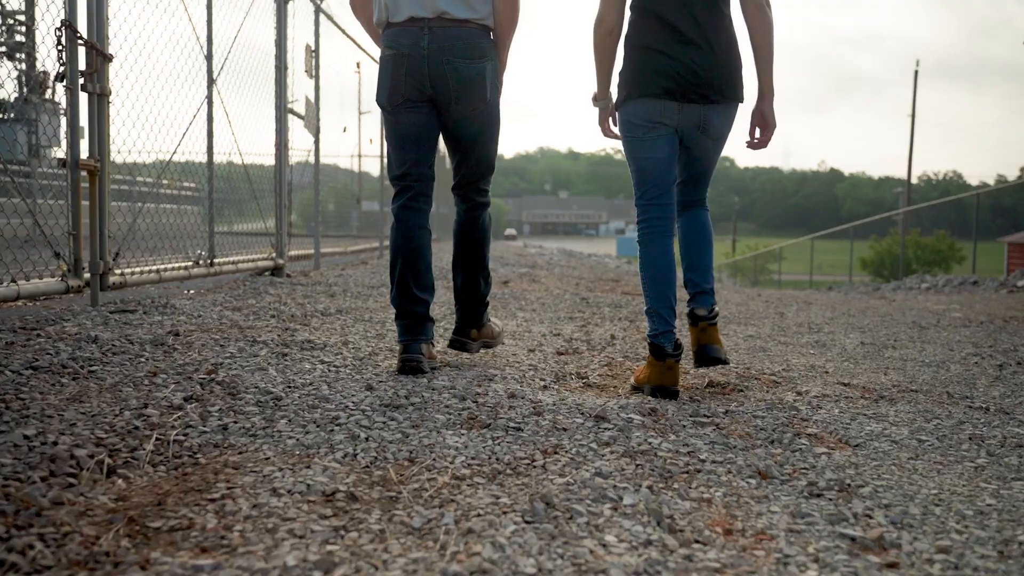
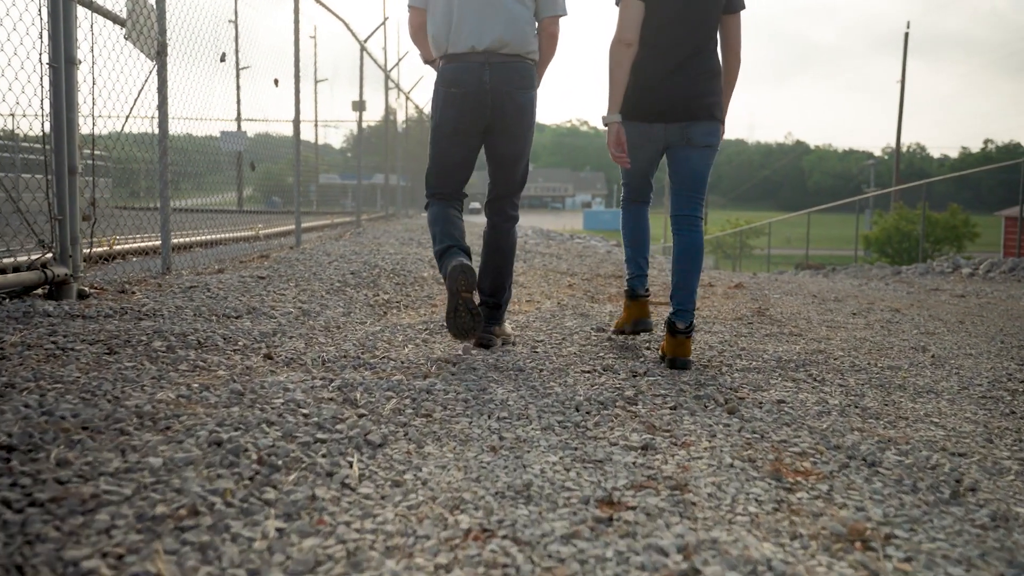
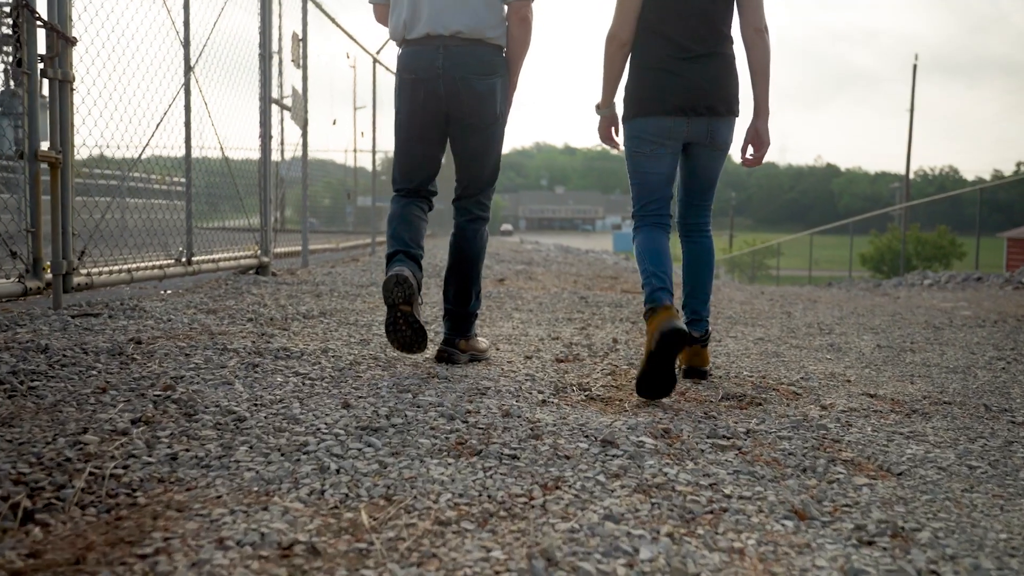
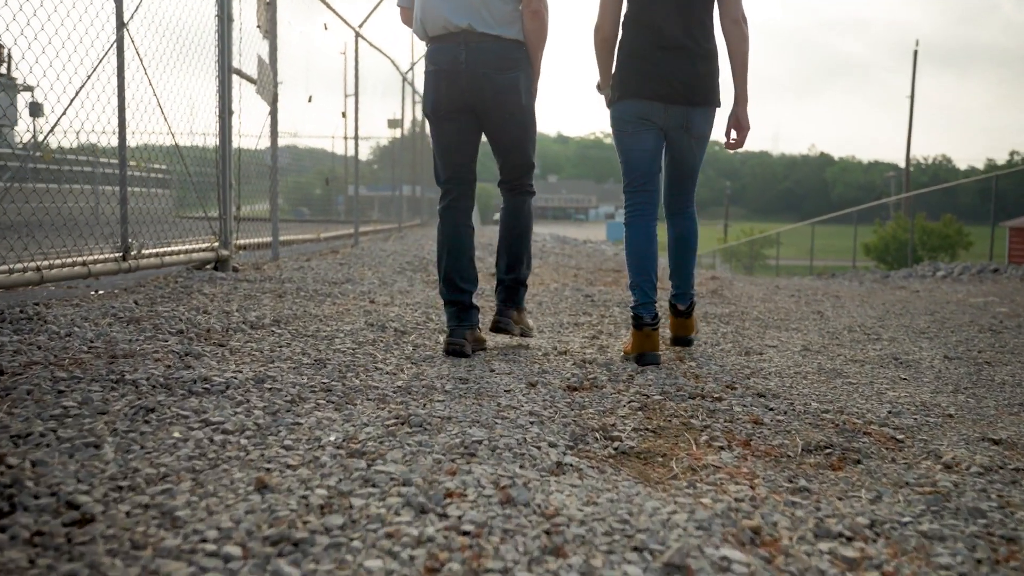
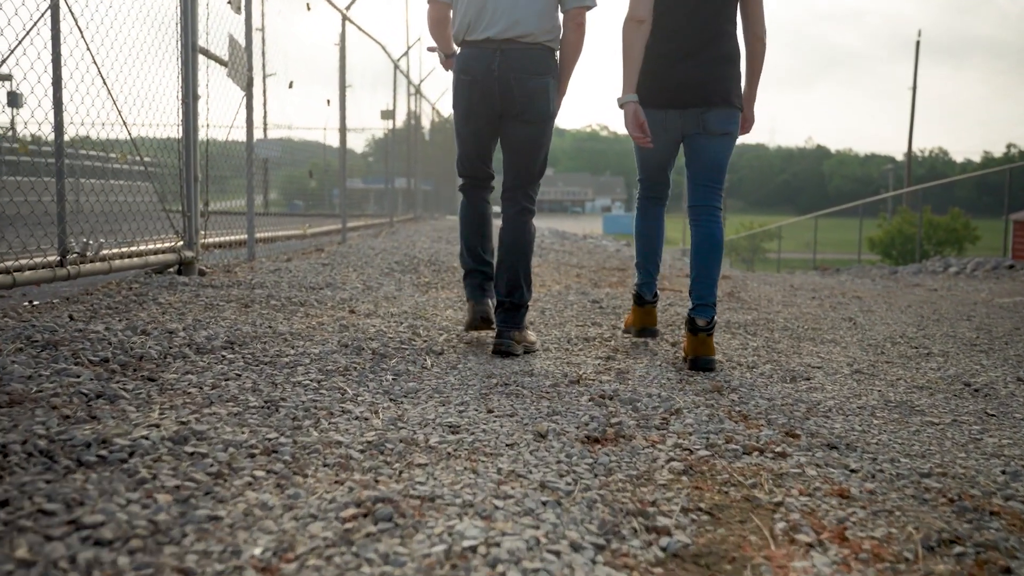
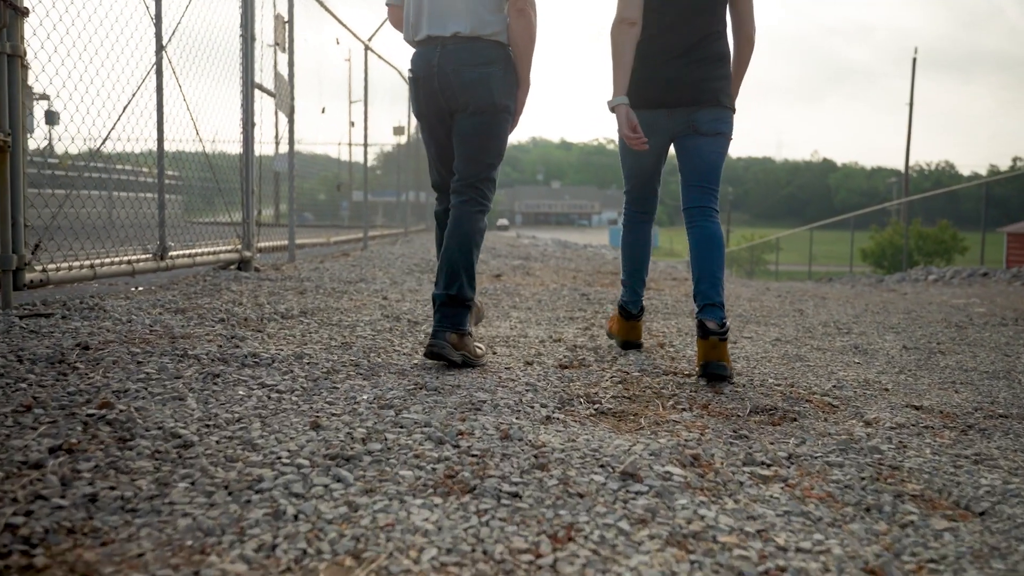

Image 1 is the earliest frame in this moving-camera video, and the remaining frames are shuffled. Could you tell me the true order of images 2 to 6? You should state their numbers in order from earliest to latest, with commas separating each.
3, 6, 4, 5, 2
